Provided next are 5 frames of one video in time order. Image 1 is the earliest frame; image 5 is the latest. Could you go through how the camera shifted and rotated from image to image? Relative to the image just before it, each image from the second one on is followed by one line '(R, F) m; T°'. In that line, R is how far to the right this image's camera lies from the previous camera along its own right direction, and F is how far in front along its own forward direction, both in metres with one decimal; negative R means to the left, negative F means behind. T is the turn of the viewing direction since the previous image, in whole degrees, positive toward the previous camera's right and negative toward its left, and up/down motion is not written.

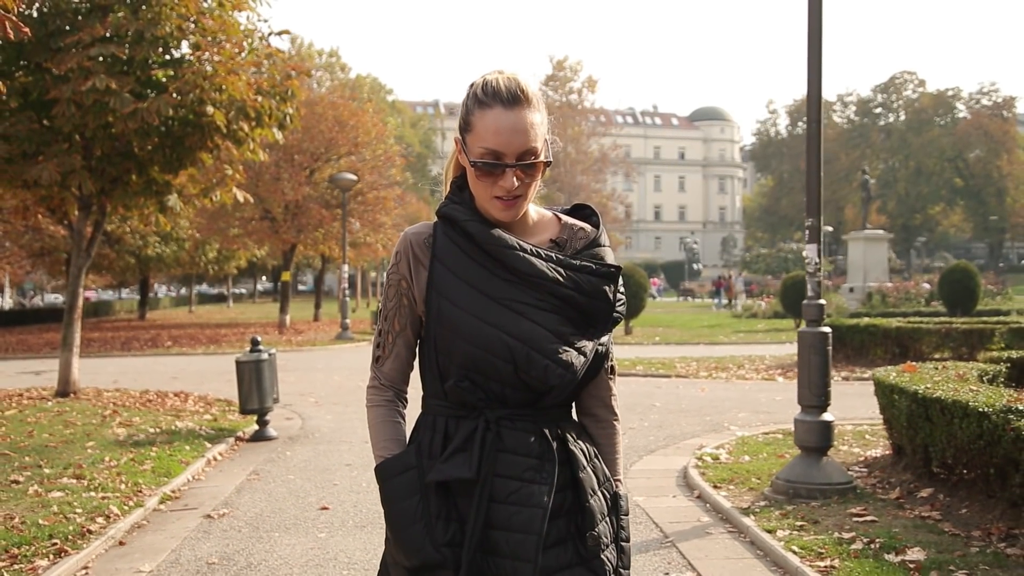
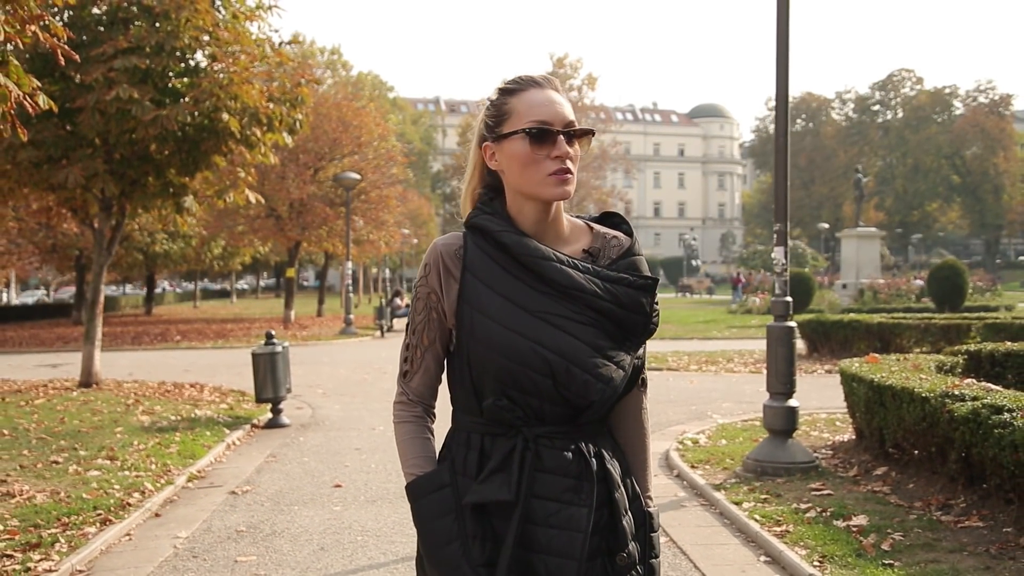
(0.0, -0.8) m; 0°
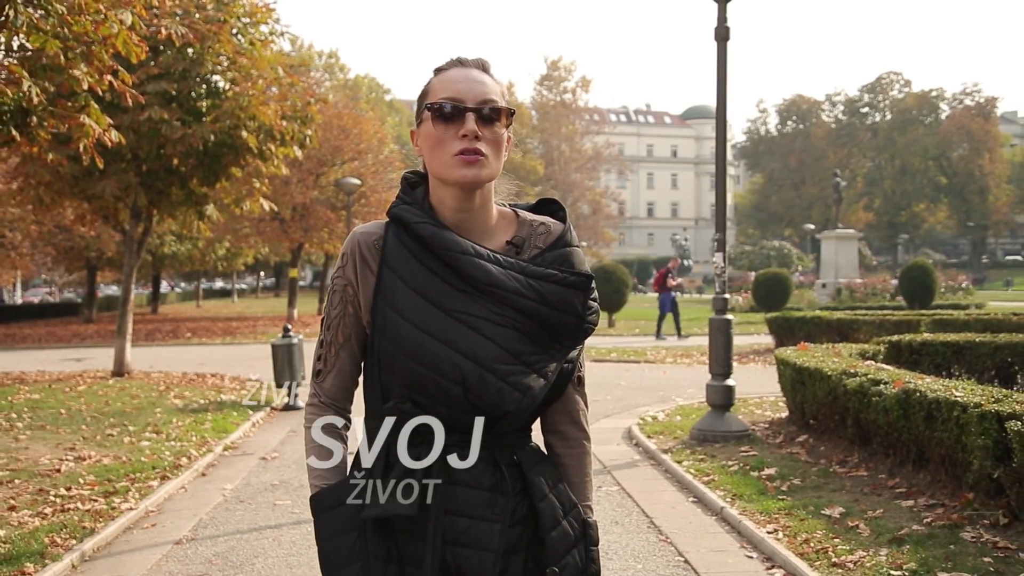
(+0.1, -1.6) m; 0°
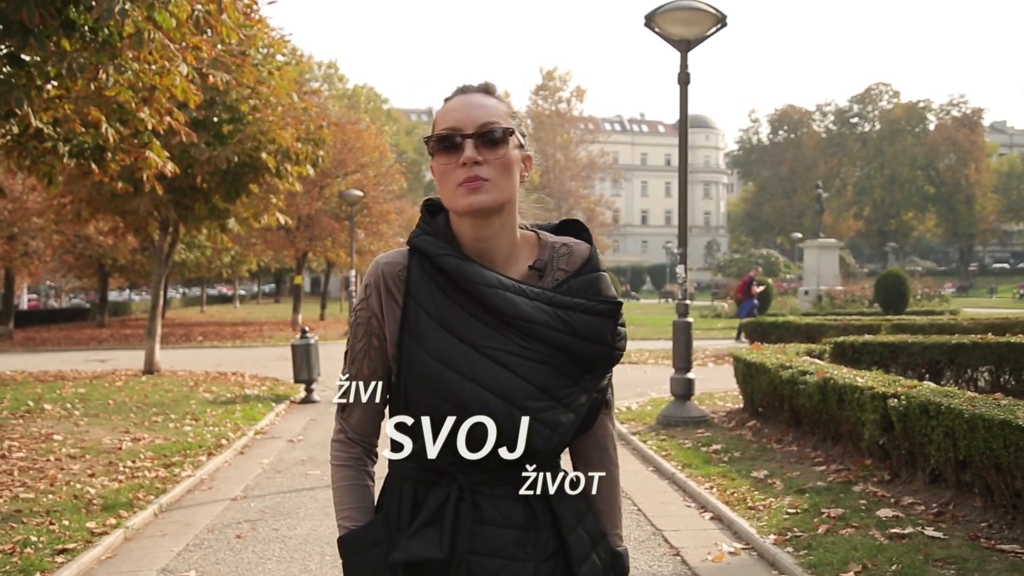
(0.0, -1.7) m; 0°
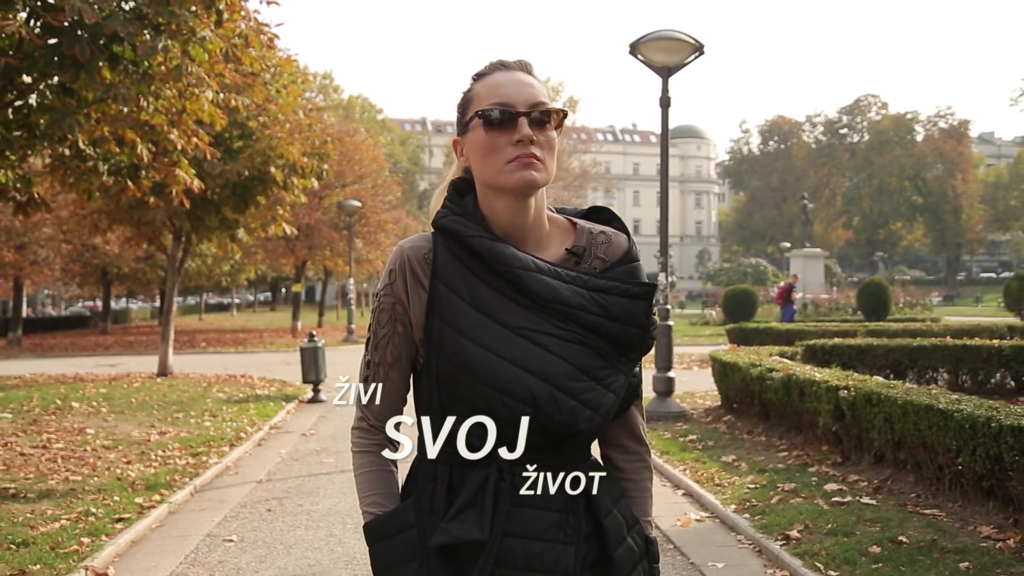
(0.0, -1.0) m; 0°
